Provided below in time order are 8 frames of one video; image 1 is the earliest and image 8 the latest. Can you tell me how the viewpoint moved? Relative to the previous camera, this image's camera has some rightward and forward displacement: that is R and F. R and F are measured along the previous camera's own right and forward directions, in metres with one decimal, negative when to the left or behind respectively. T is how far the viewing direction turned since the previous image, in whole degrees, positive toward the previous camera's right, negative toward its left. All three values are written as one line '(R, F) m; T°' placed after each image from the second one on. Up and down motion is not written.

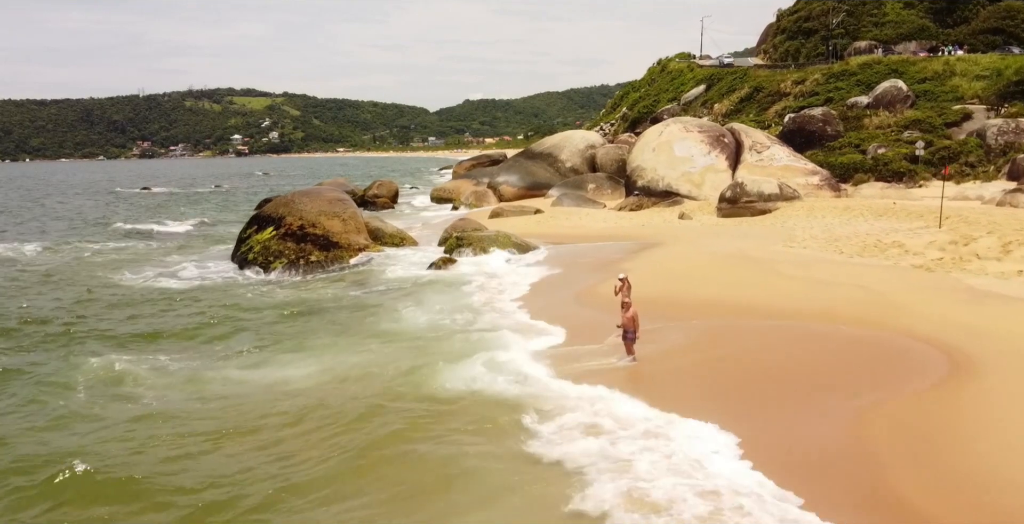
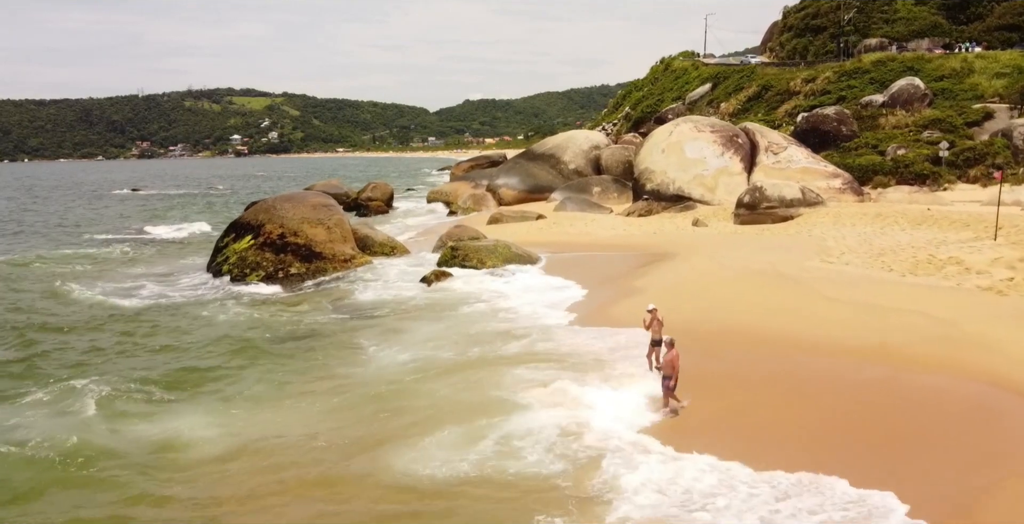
(0.0, +1.2) m; 0°
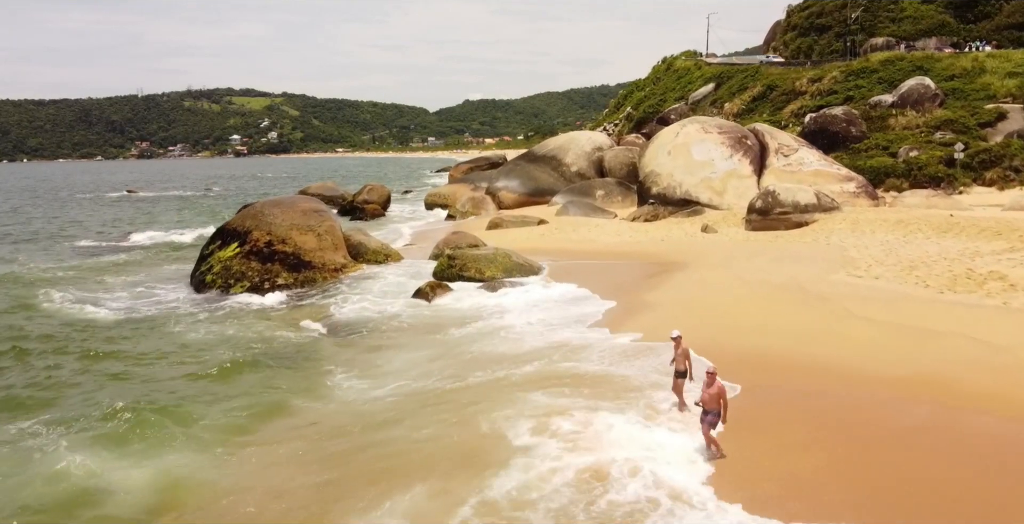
(0.0, +0.7) m; 0°
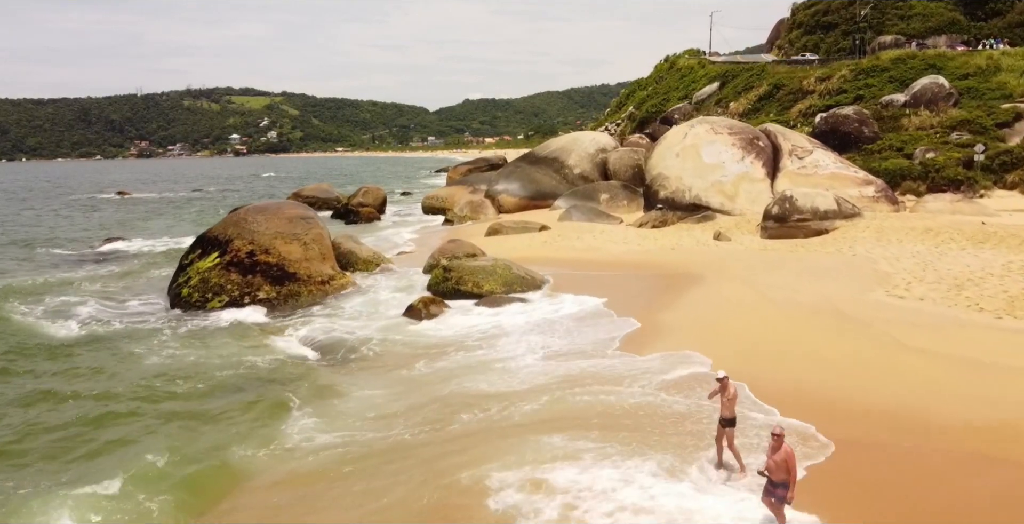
(0.0, +0.9) m; 0°
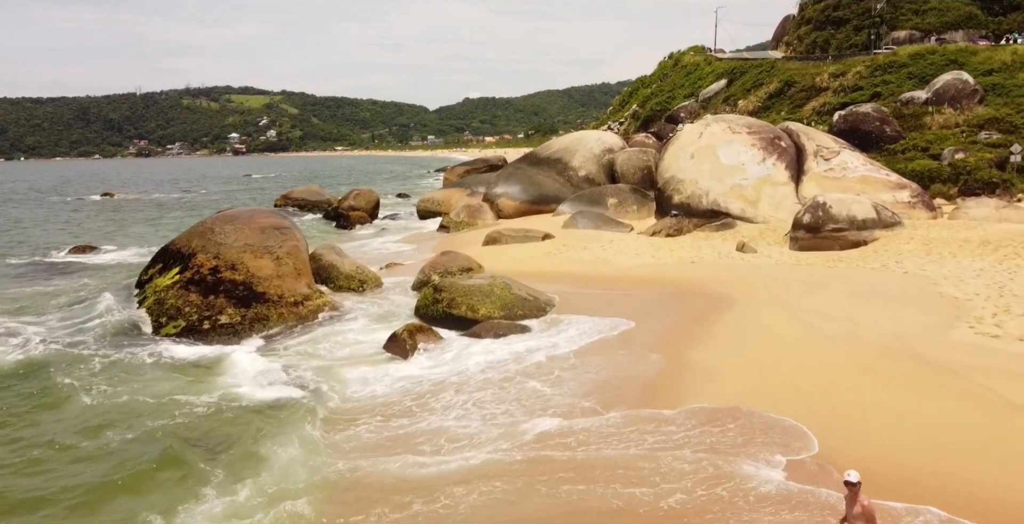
(0.0, +1.4) m; 0°
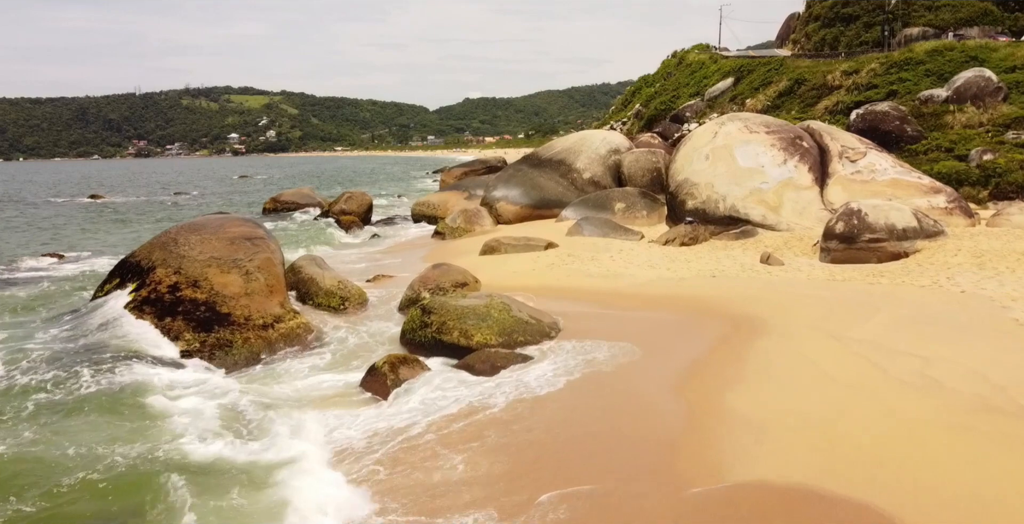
(0.0, +1.2) m; 0°
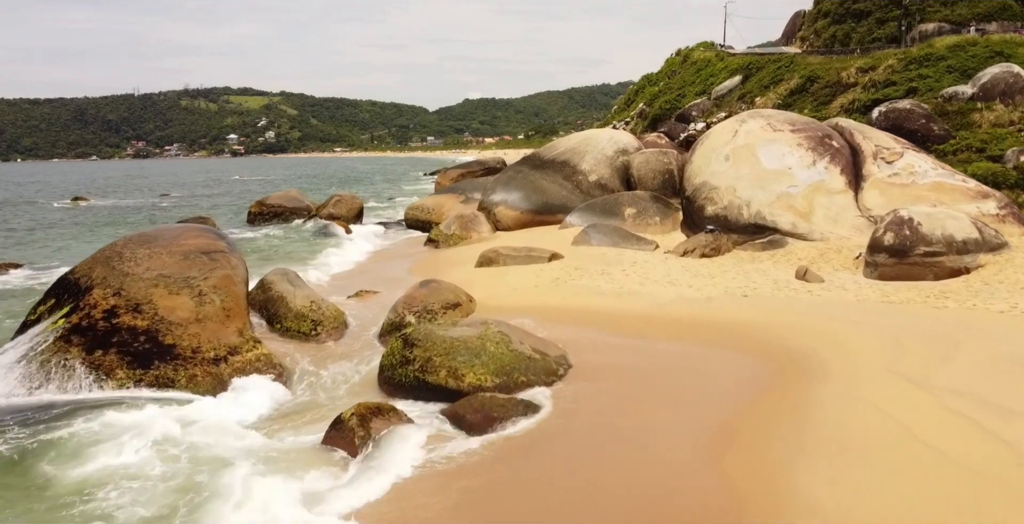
(0.0, +1.4) m; 0°
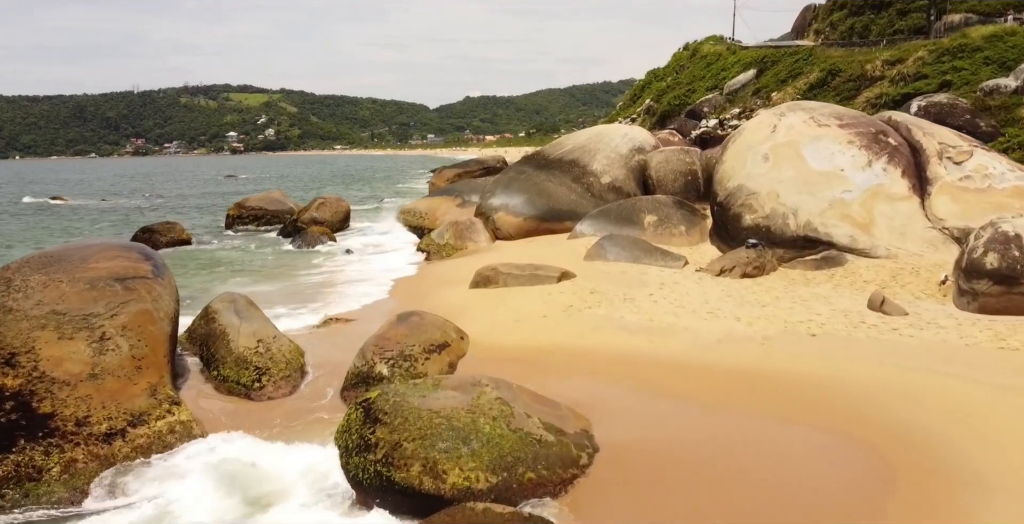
(0.0, +1.9) m; 0°
